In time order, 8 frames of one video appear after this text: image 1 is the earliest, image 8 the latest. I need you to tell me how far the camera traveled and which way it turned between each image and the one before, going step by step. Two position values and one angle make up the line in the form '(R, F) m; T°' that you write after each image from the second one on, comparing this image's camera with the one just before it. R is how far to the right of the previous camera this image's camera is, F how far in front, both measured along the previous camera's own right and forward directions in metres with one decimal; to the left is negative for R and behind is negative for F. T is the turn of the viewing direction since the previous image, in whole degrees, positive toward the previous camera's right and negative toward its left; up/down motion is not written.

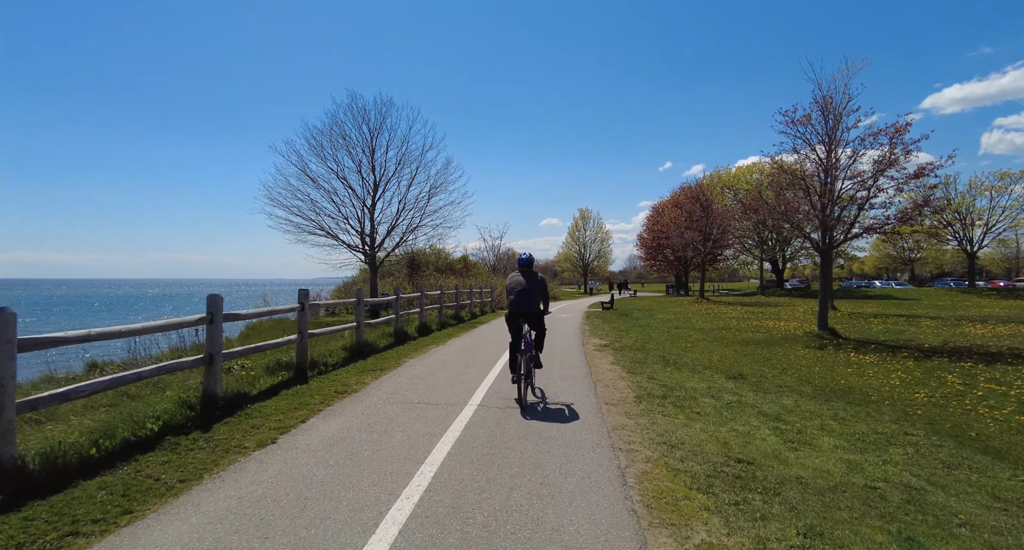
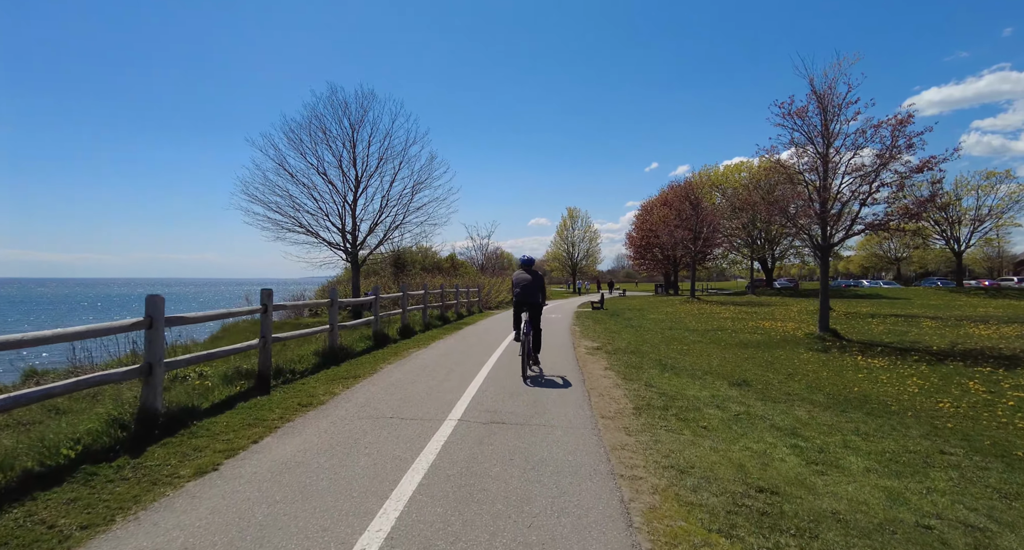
(0.0, +0.8) m; +1°
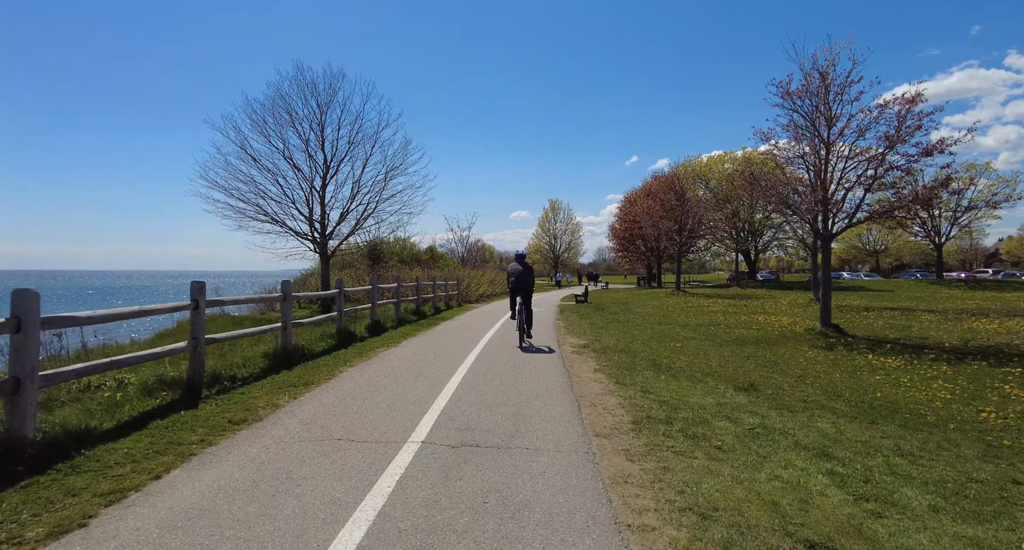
(+0.1, +1.2) m; +2°
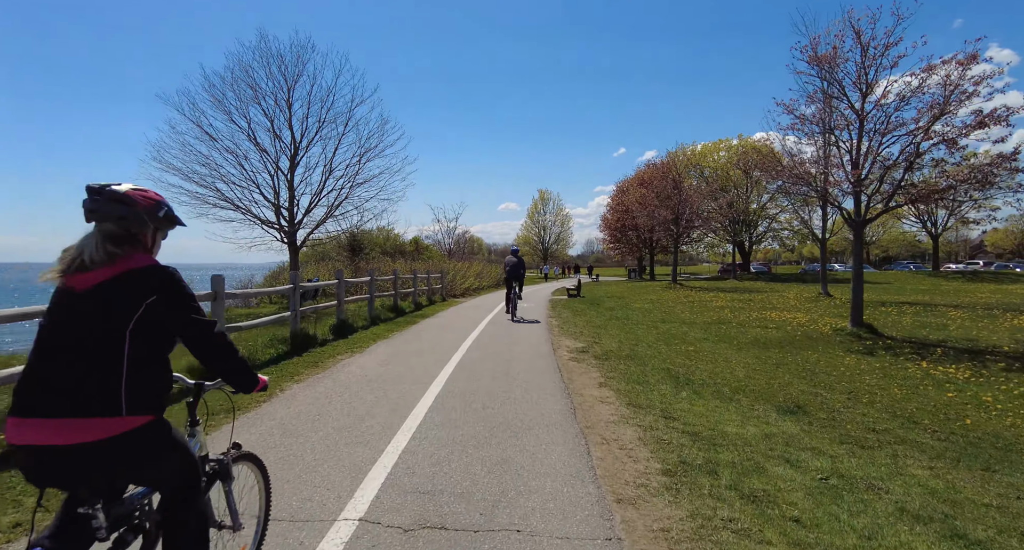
(0.0, +1.8) m; +1°
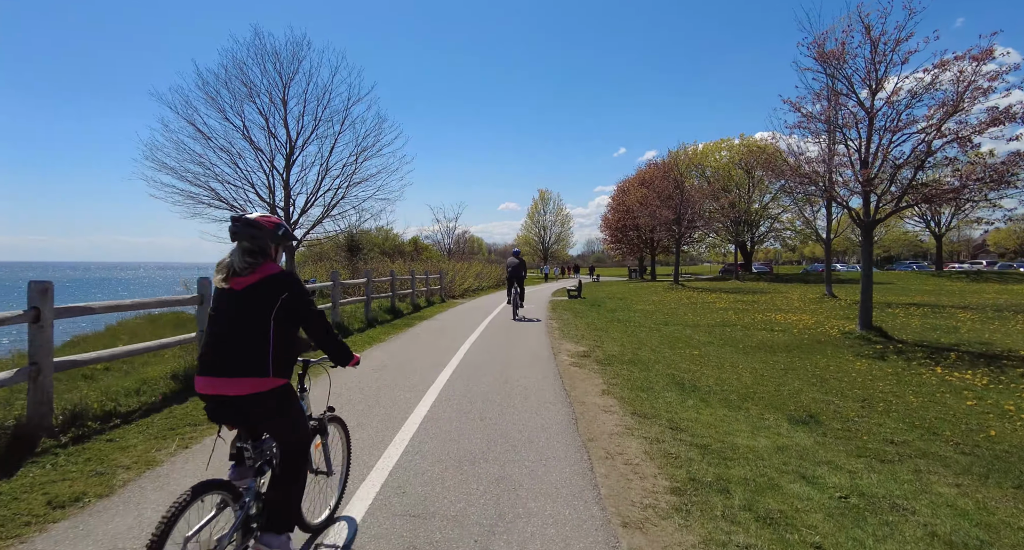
(0.0, +0.3) m; 0°
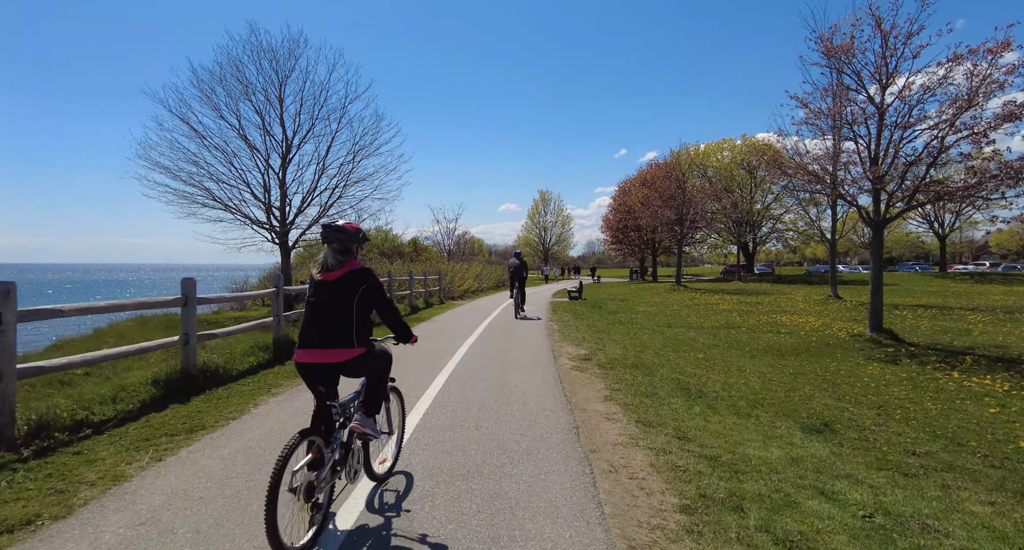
(0.0, +0.3) m; 0°
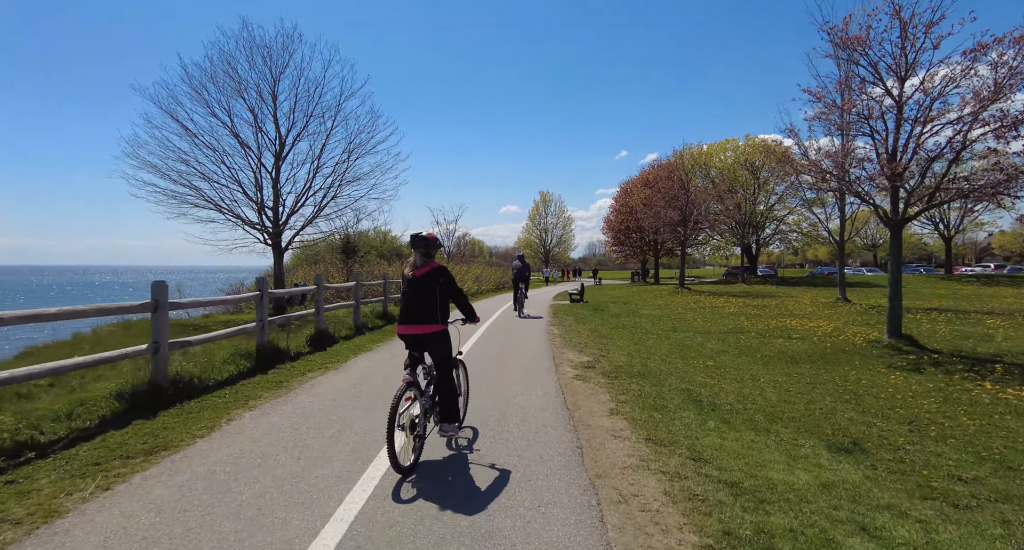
(0.0, +0.6) m; 0°
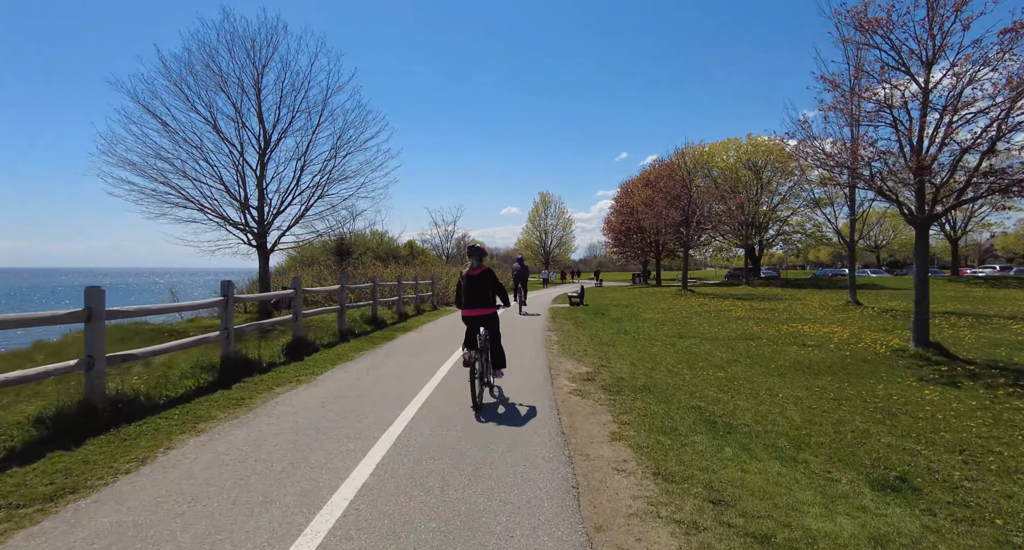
(+0.2, +0.8) m; 0°
